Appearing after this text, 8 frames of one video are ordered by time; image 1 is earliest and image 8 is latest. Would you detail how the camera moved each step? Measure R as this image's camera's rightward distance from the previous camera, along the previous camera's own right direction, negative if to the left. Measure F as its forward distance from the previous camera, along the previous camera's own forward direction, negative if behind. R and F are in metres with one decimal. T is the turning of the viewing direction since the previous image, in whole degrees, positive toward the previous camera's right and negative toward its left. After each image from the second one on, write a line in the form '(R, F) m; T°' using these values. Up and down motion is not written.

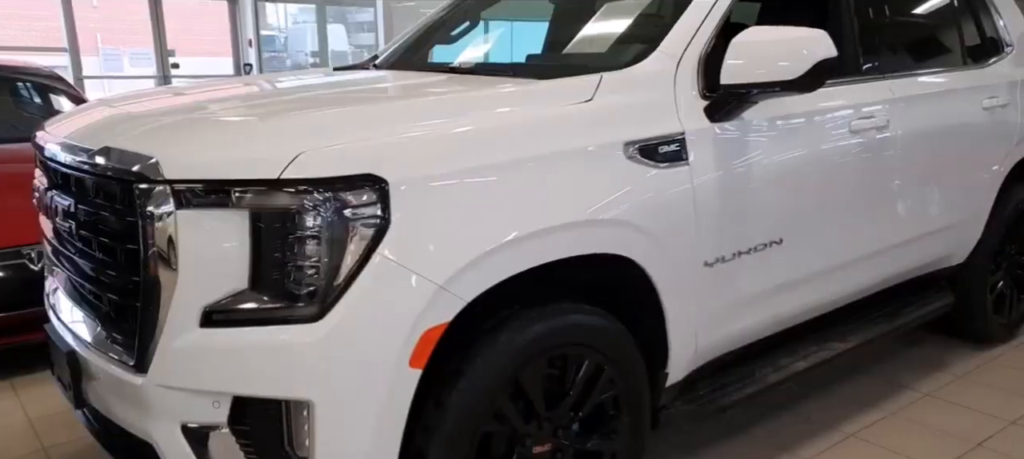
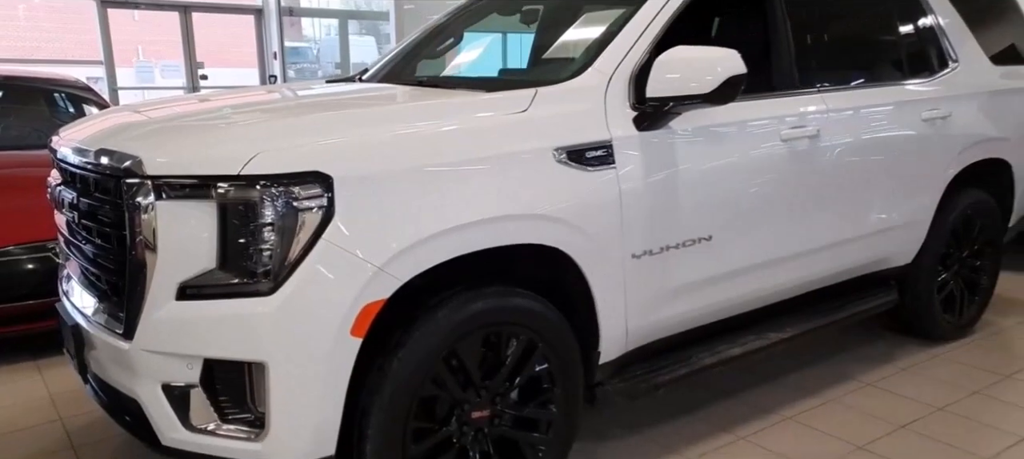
(+0.3, -0.3) m; -2°
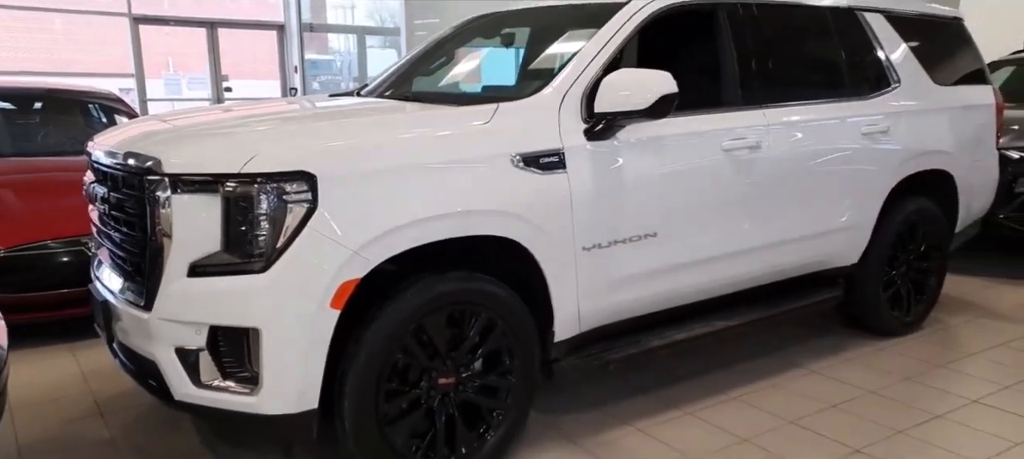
(+0.2, -0.4) m; -2°
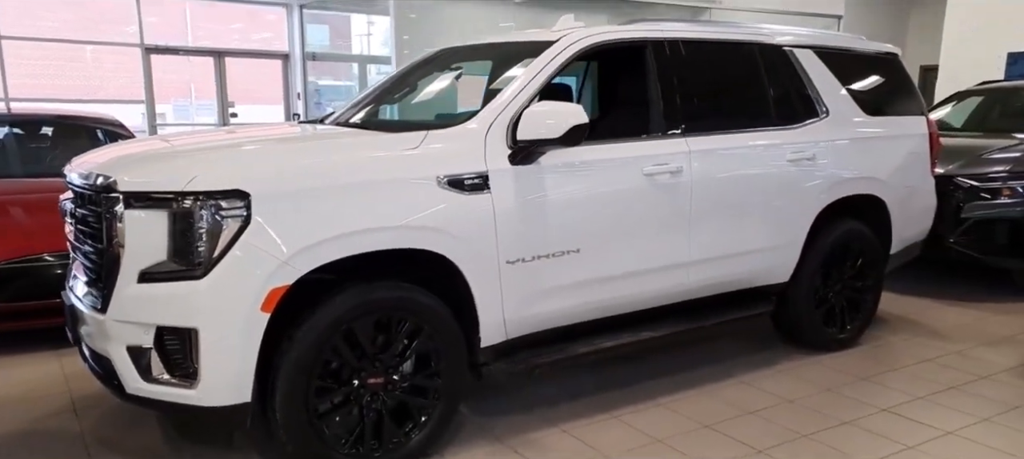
(+0.4, -0.3) m; -2°
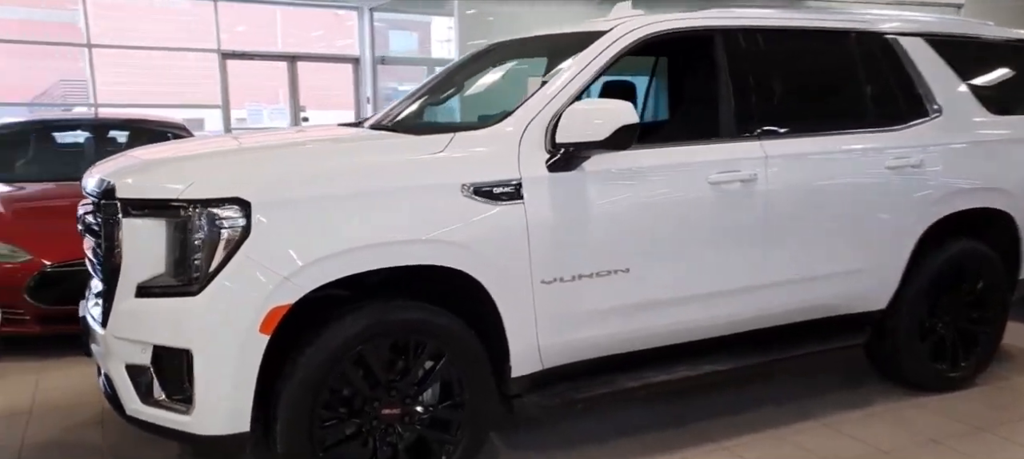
(+0.2, +0.4) m; -7°
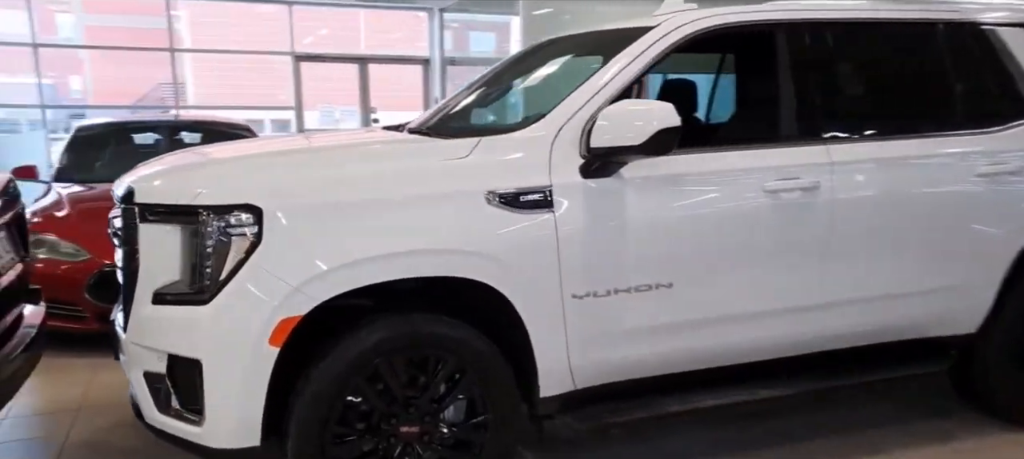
(+0.2, +0.2) m; -7°
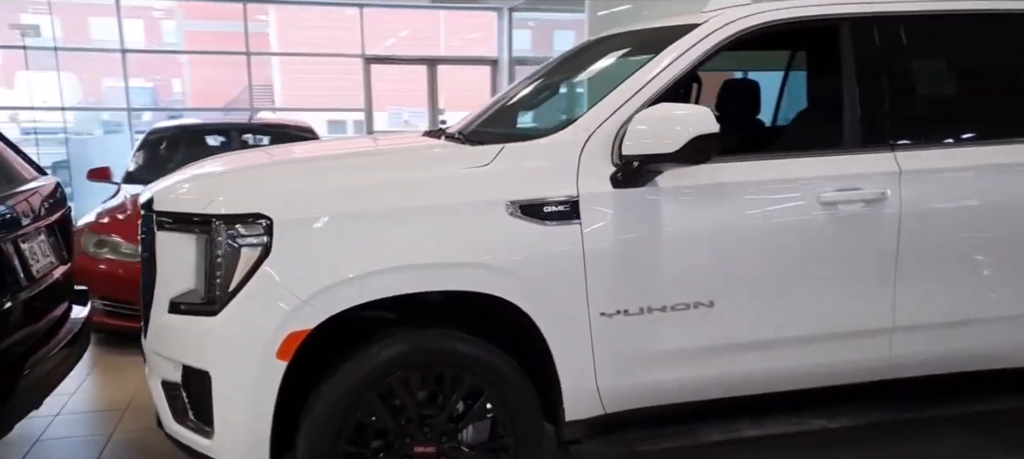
(+0.2, +0.2) m; -6°
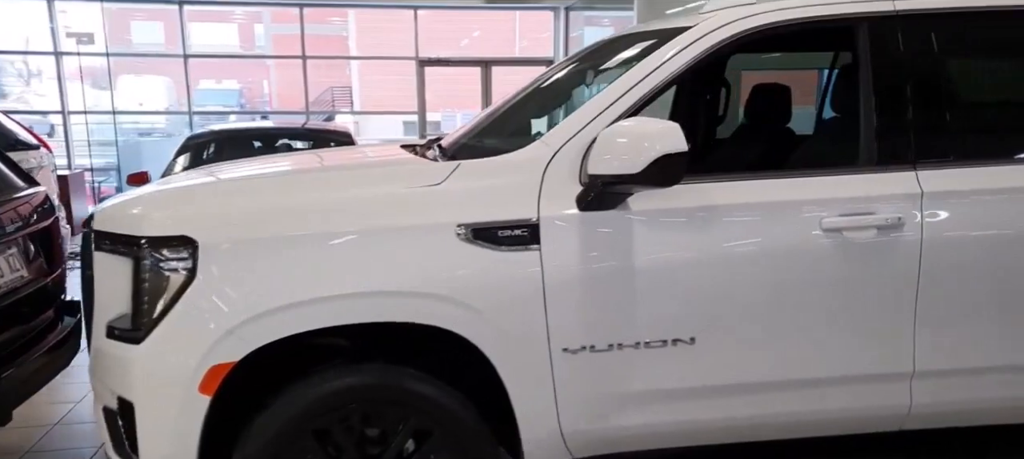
(+0.4, +0.3) m; -7°
